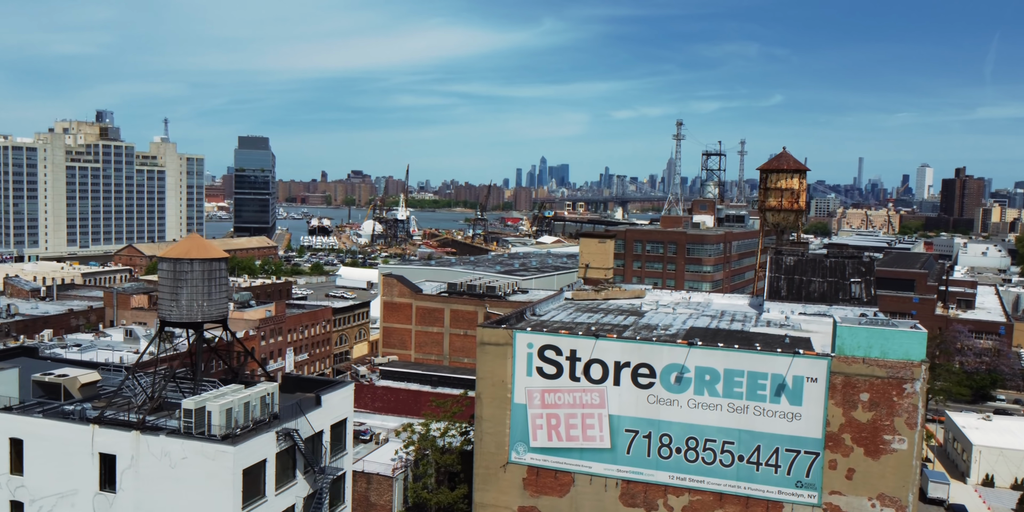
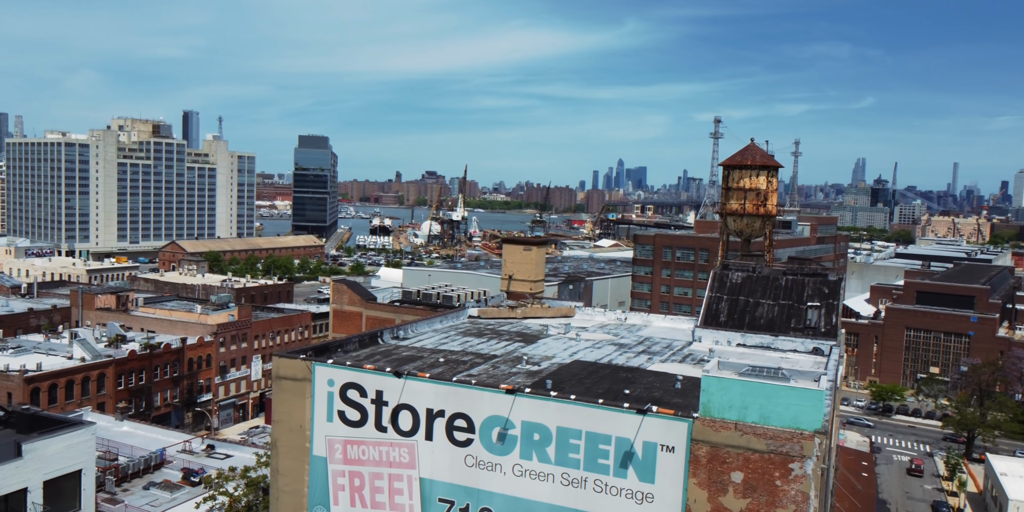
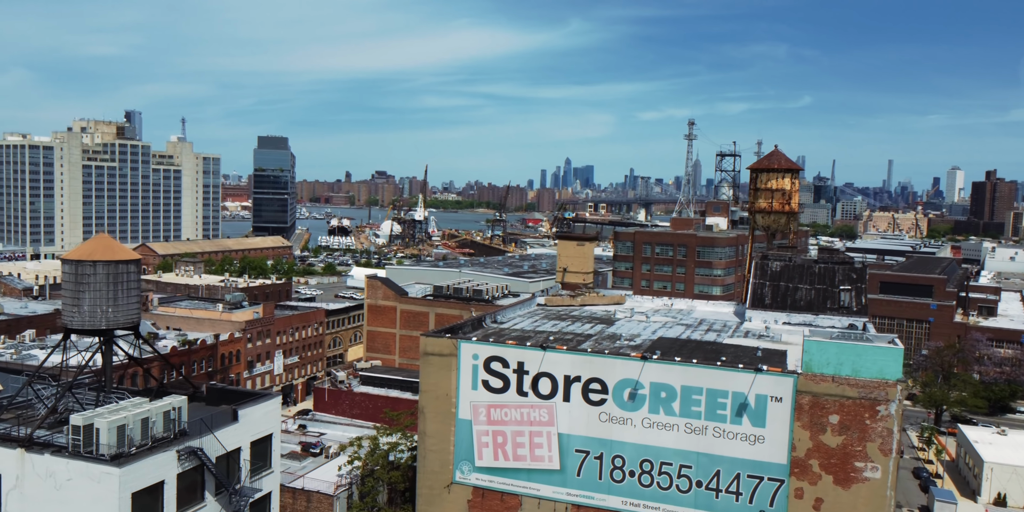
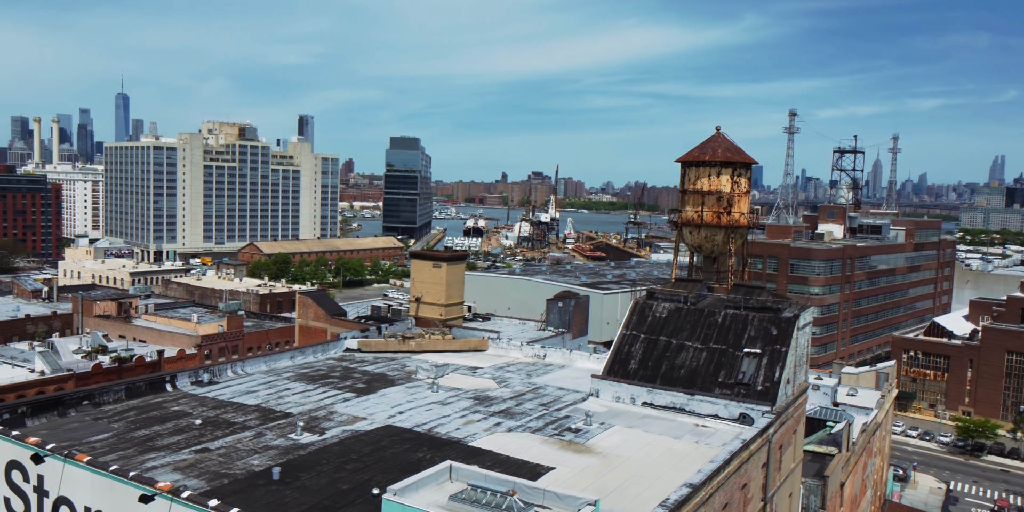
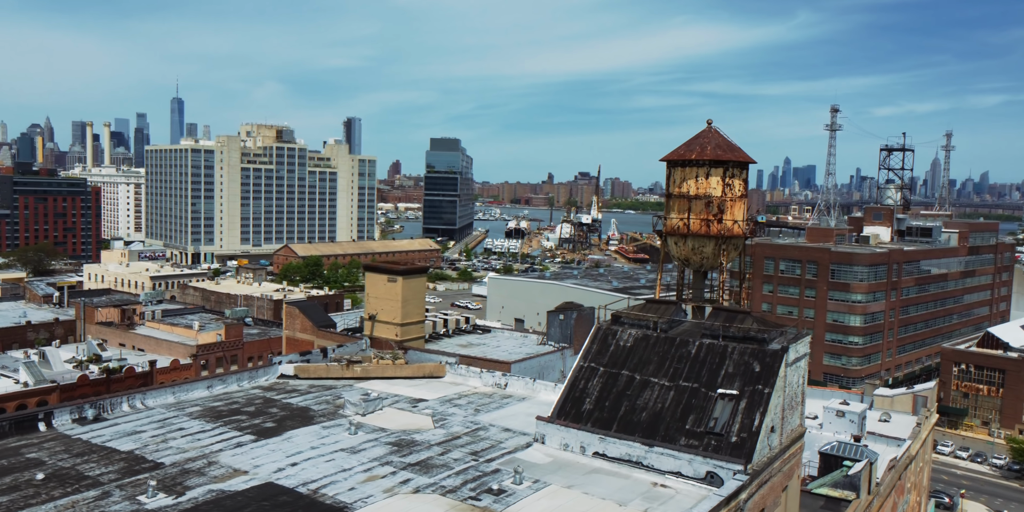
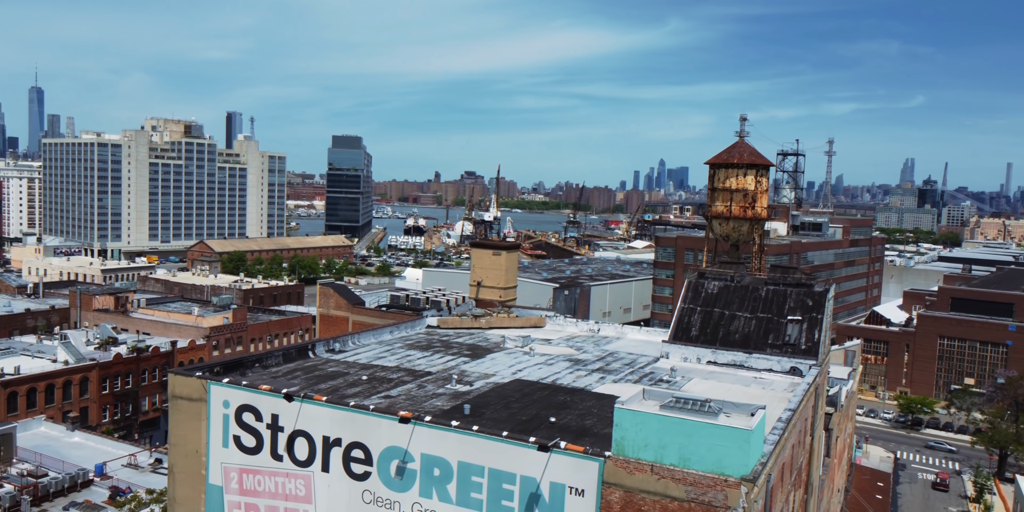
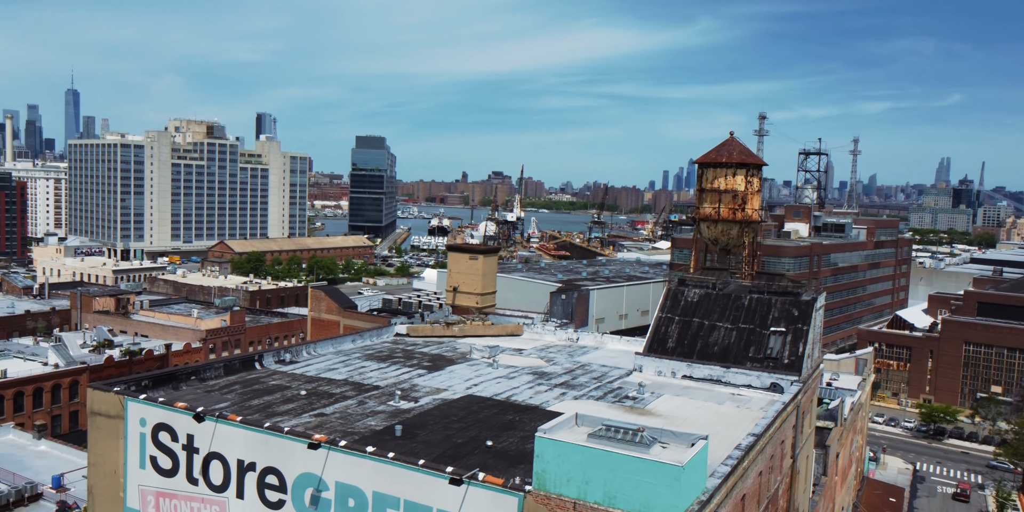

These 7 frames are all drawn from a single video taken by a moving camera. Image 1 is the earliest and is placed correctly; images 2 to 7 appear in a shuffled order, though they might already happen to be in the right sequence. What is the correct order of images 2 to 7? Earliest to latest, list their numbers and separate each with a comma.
3, 2, 6, 7, 4, 5
